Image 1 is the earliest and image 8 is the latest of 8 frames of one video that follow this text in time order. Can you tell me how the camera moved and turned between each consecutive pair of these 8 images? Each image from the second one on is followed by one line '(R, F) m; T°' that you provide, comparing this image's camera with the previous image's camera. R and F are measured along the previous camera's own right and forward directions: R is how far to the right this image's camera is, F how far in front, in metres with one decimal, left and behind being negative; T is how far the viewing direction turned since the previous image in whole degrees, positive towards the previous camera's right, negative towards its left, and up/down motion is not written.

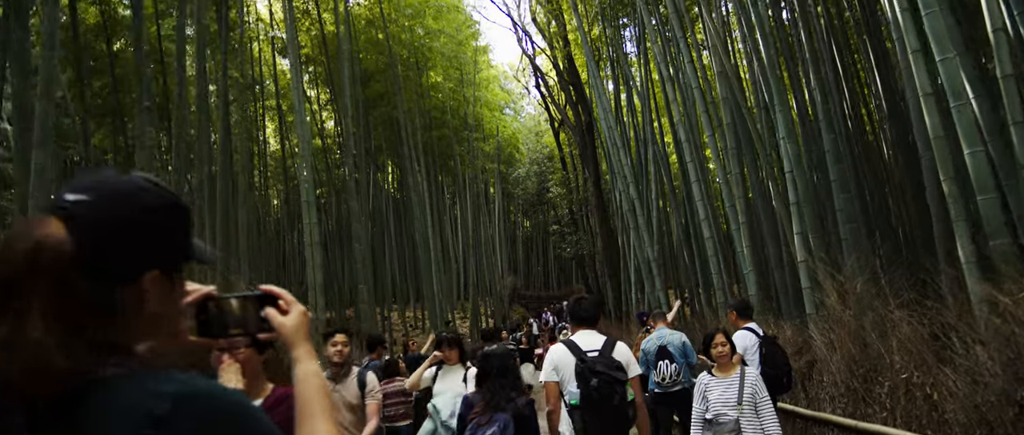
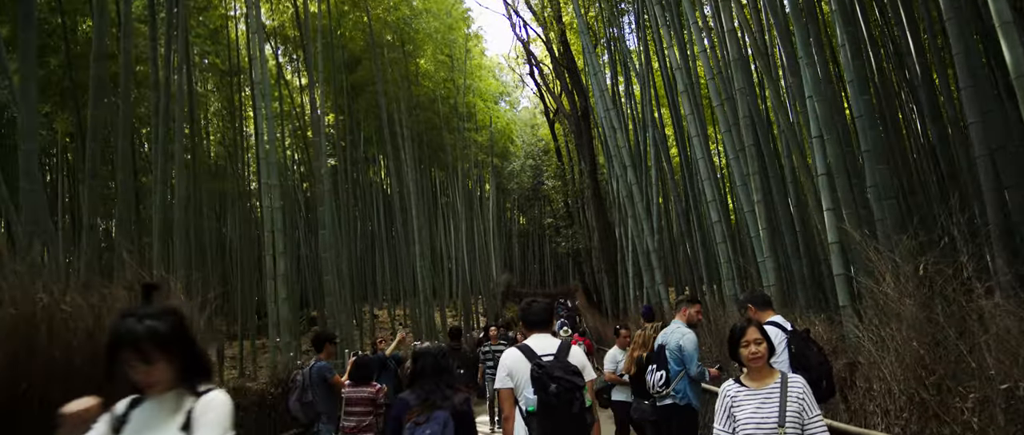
(+0.1, +0.4) m; 0°
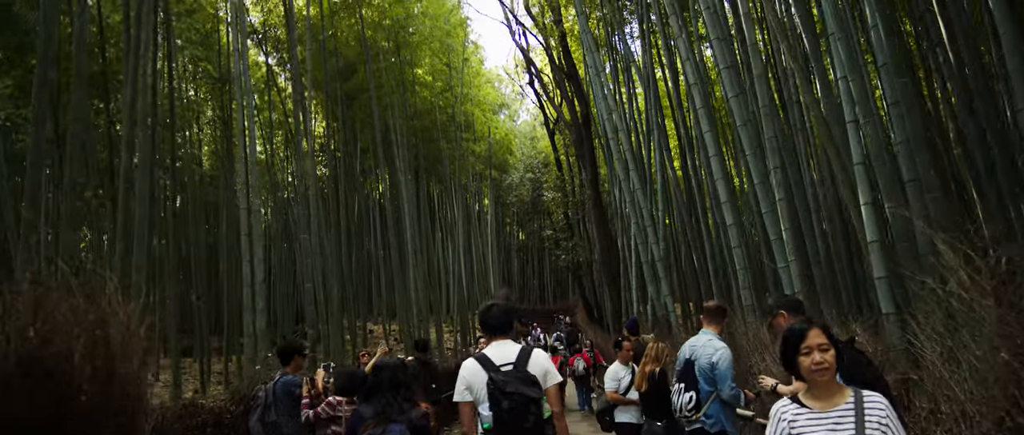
(0.0, +0.3) m; 0°
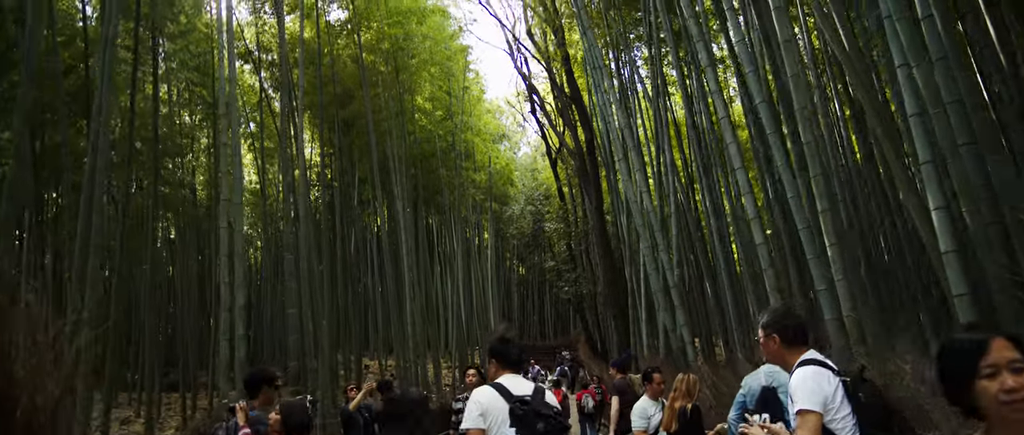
(0.0, +0.3) m; 0°
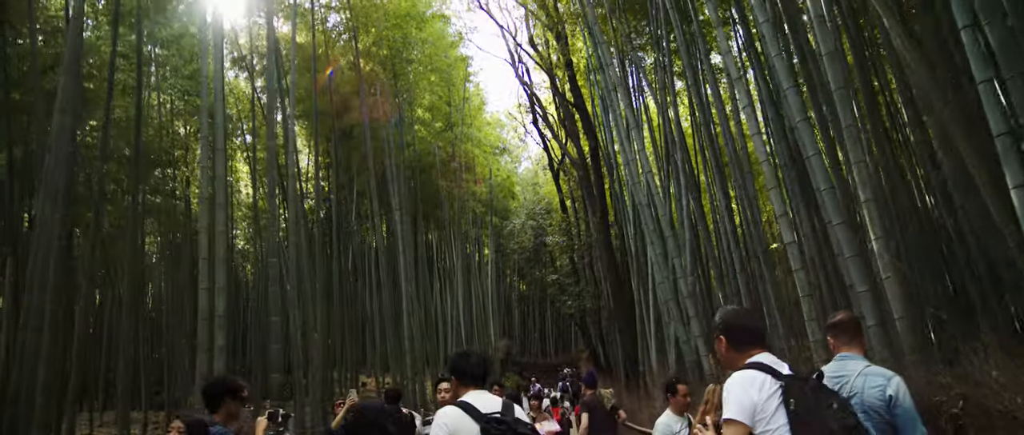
(0.0, +0.2) m; 0°
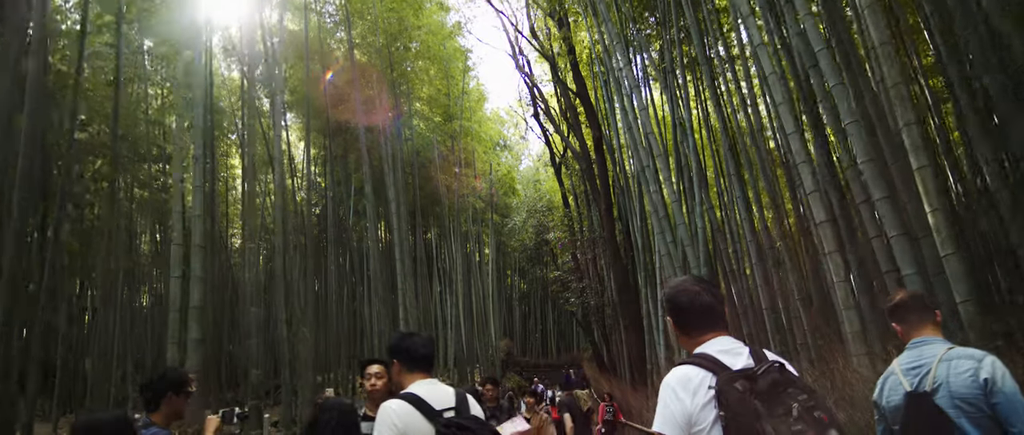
(0.0, +0.3) m; 0°
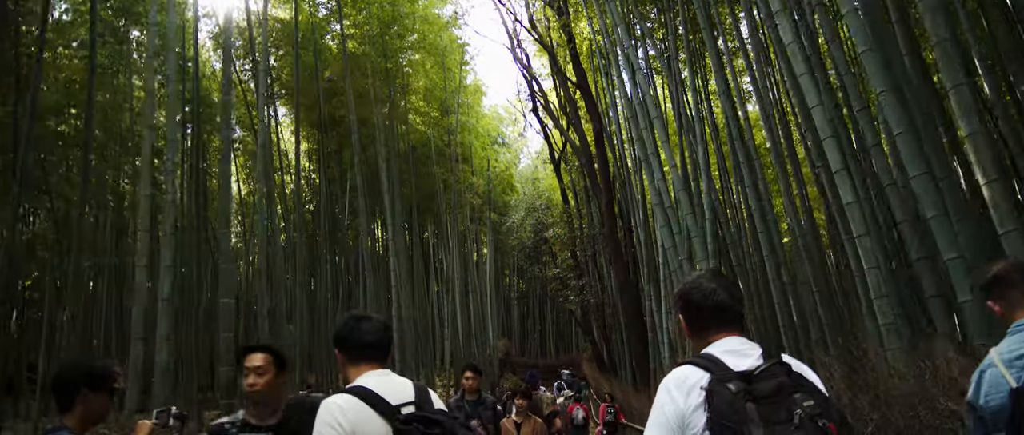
(0.0, +0.2) m; 0°
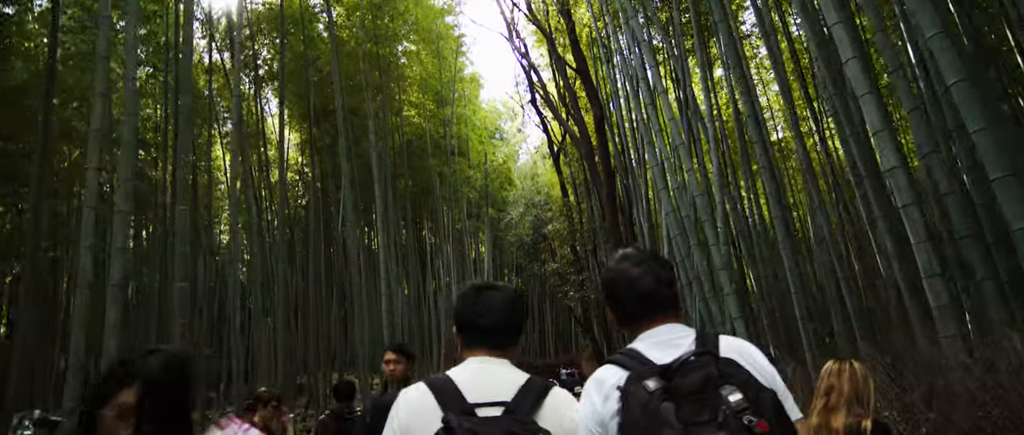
(0.0, +0.3) m; 0°
